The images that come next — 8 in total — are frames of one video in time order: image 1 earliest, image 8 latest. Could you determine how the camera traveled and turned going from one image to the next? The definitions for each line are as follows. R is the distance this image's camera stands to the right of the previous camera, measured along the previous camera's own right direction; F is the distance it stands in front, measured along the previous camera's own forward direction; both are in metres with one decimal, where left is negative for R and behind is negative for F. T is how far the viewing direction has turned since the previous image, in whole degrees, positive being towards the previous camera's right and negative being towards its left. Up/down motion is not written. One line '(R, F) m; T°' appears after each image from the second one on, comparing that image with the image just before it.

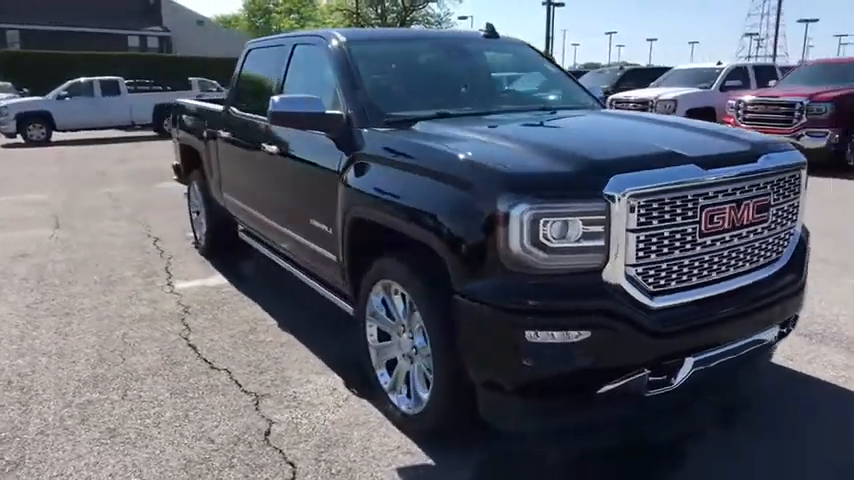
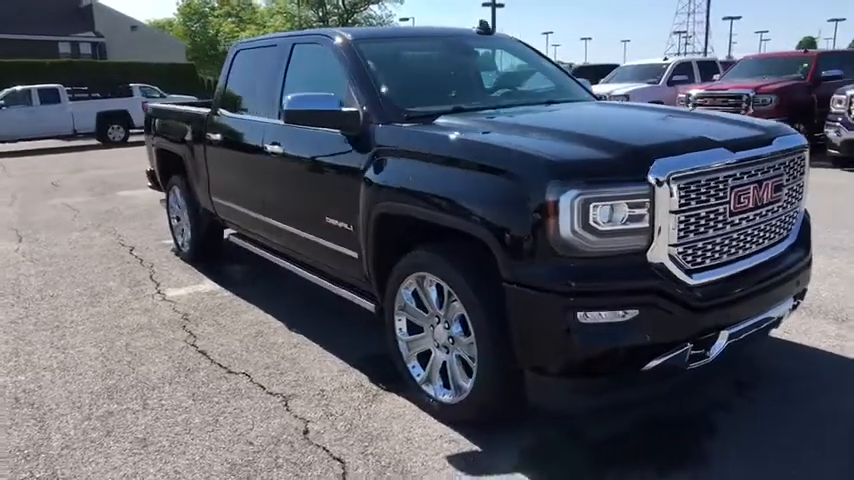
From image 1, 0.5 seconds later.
(-0.5, 0.0) m; +5°
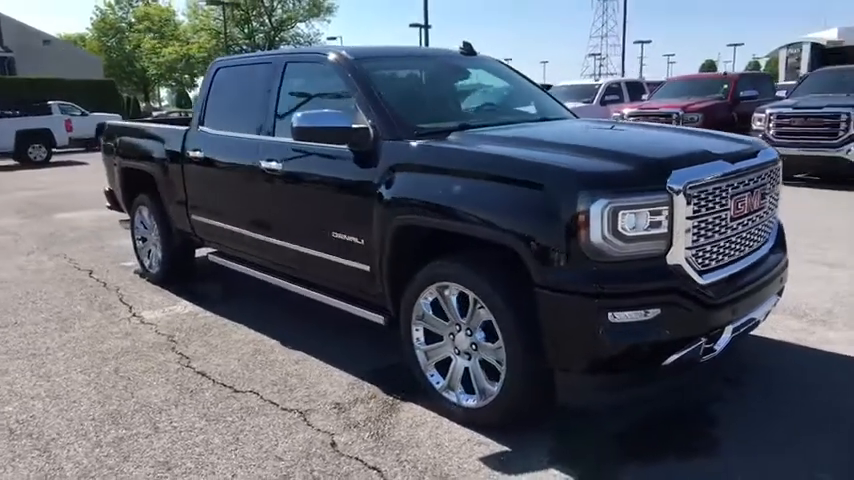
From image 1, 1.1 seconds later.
(-0.5, -0.1) m; +7°
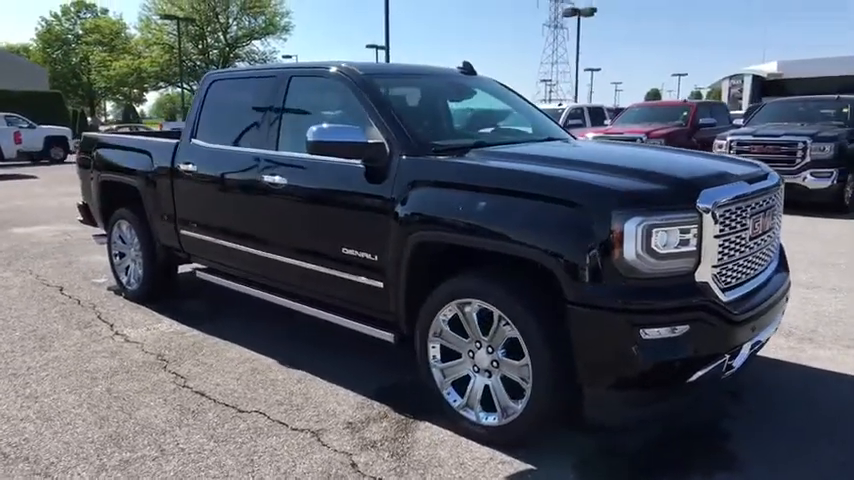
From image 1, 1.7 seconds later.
(-0.4, 0.0) m; +4°
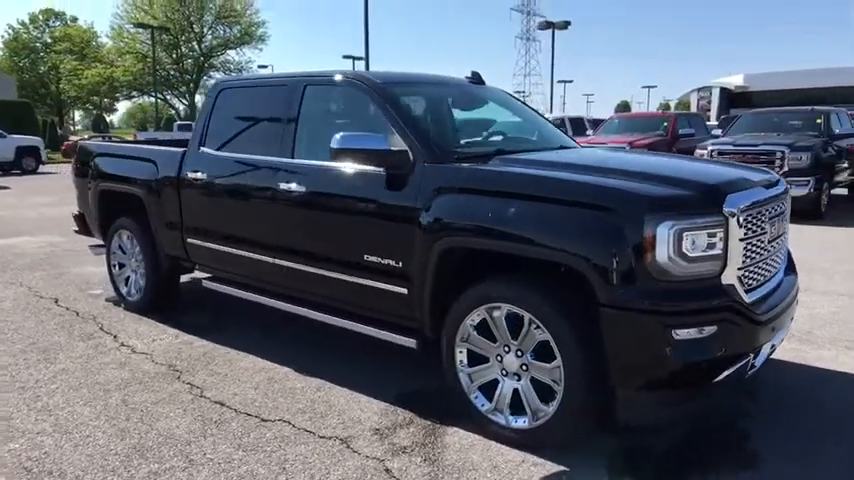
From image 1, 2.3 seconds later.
(-0.3, 0.0) m; +2°
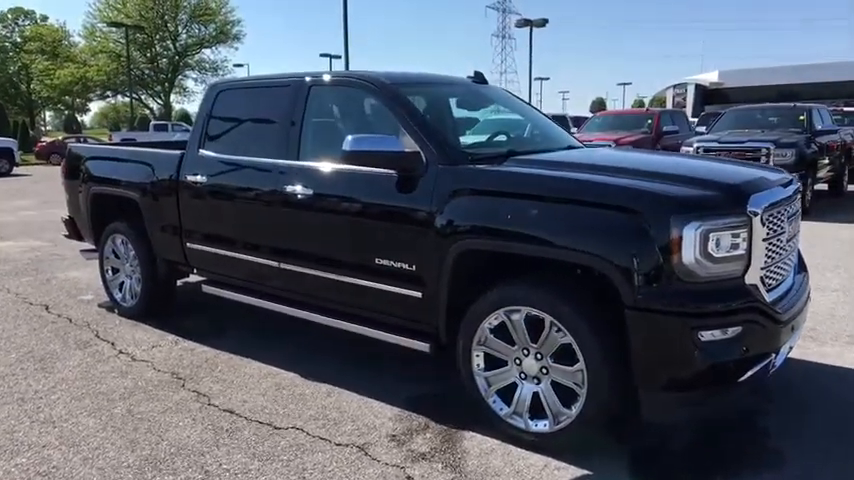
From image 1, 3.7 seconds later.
(-0.2, +0.1) m; +2°
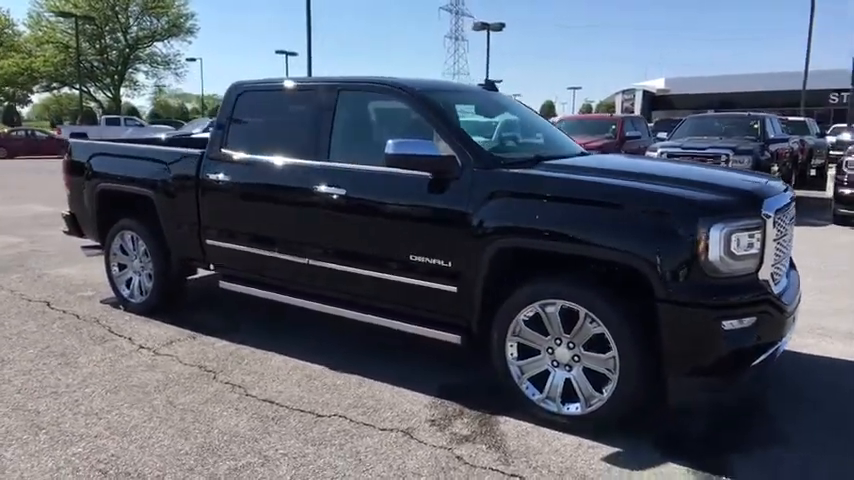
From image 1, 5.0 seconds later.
(-0.6, -0.2) m; +5°
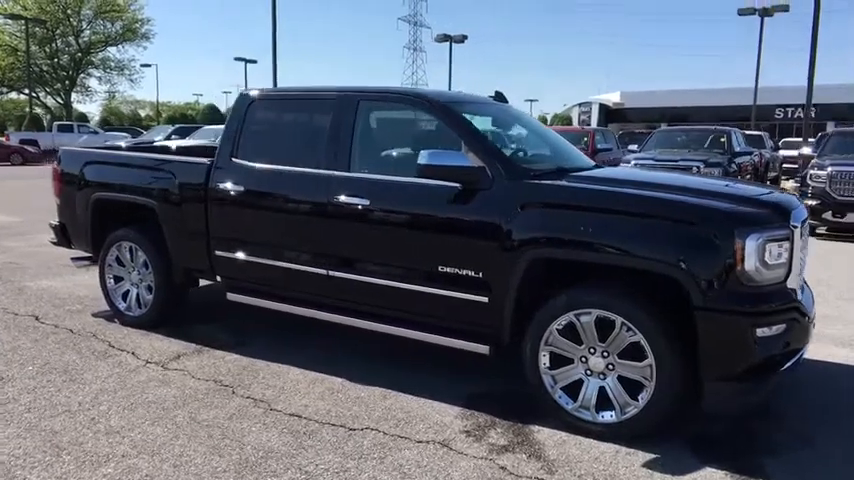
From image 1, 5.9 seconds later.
(-0.5, 0.0) m; +4°
